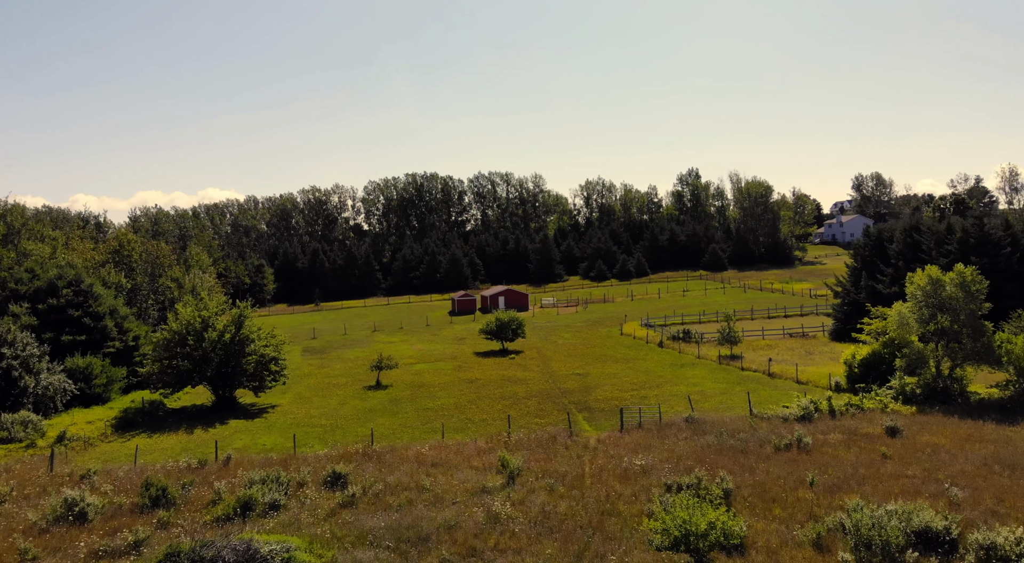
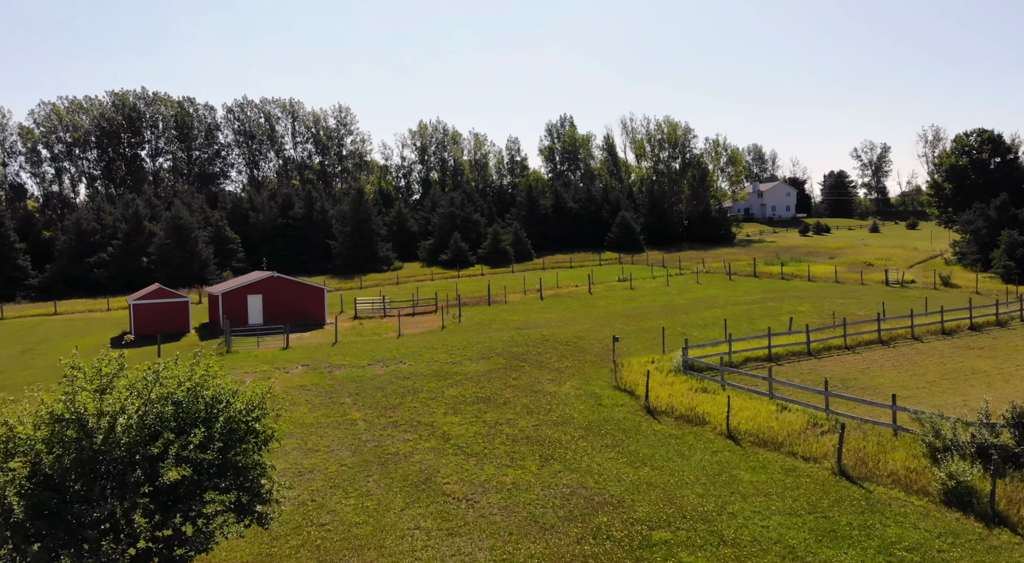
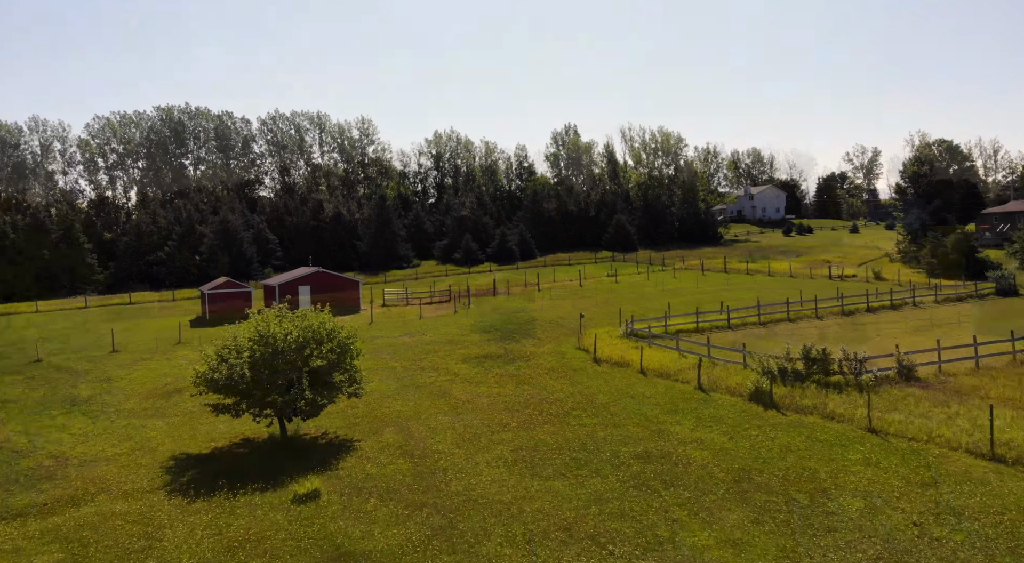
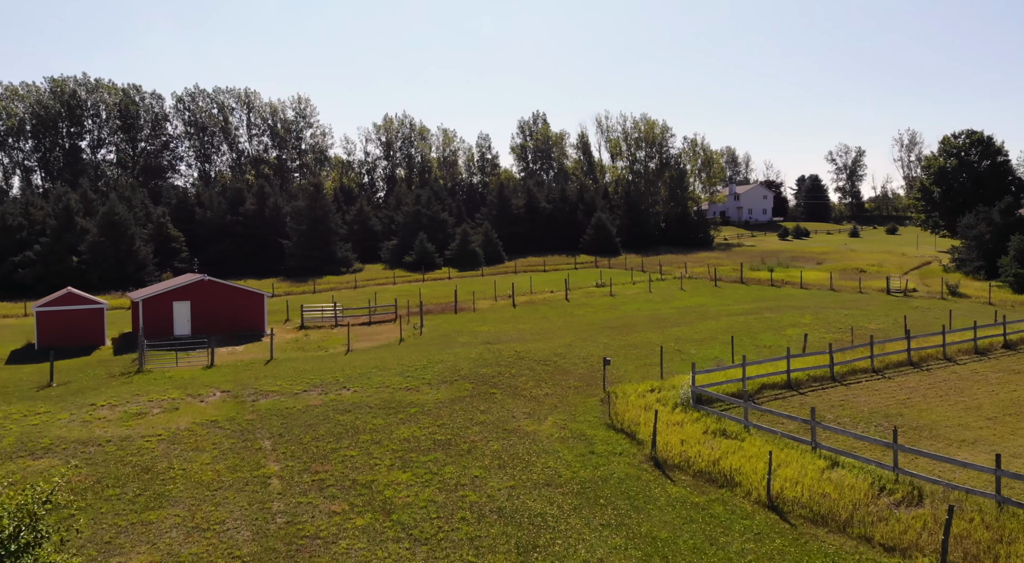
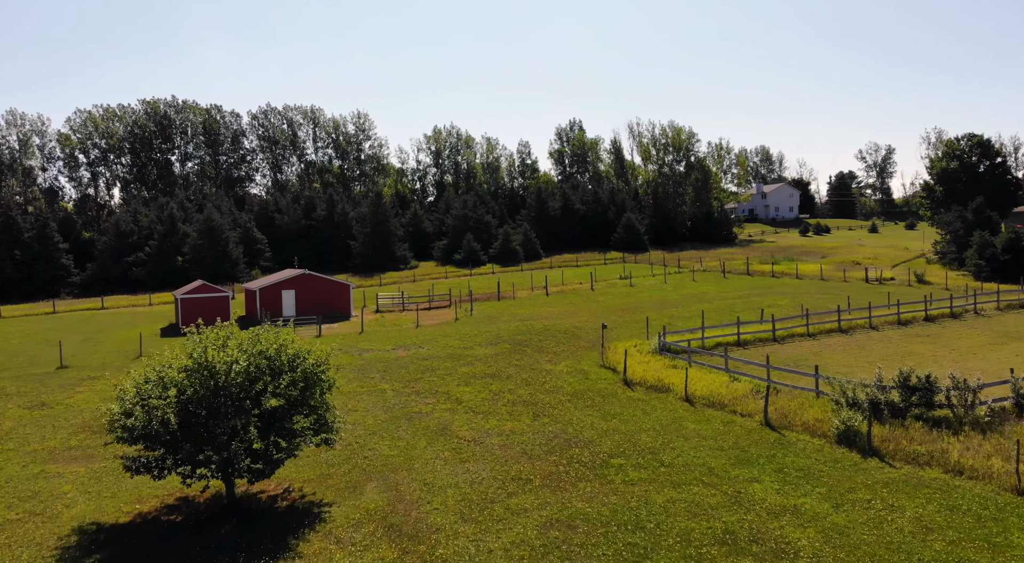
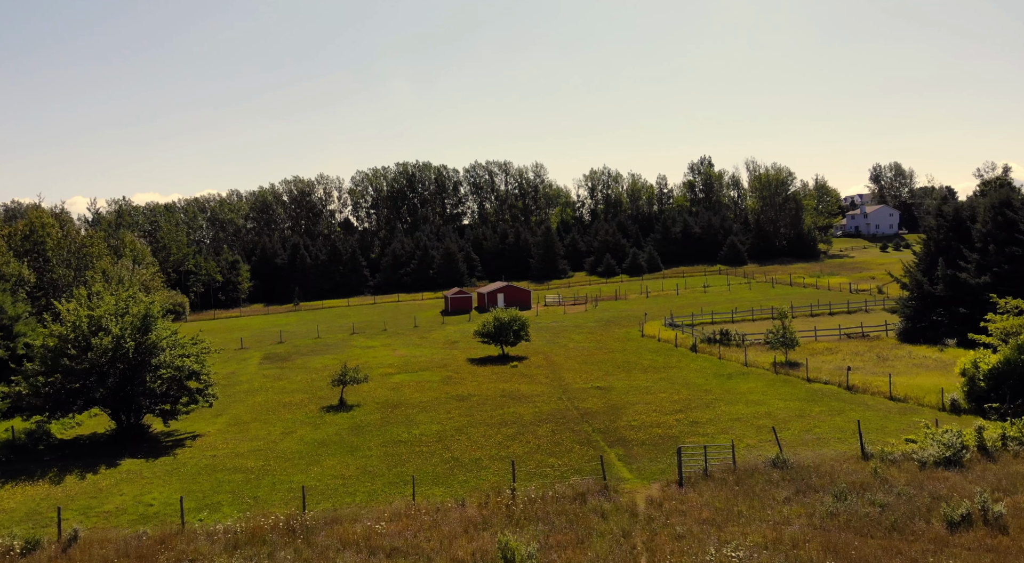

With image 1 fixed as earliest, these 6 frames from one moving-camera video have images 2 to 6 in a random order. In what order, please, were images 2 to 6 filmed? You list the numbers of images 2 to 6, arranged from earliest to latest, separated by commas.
6, 3, 5, 2, 4
